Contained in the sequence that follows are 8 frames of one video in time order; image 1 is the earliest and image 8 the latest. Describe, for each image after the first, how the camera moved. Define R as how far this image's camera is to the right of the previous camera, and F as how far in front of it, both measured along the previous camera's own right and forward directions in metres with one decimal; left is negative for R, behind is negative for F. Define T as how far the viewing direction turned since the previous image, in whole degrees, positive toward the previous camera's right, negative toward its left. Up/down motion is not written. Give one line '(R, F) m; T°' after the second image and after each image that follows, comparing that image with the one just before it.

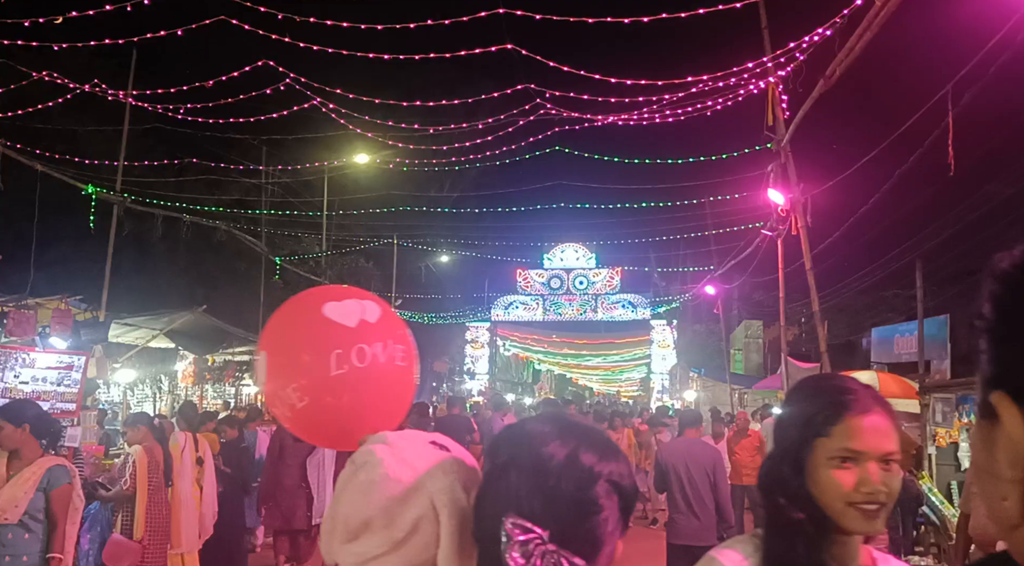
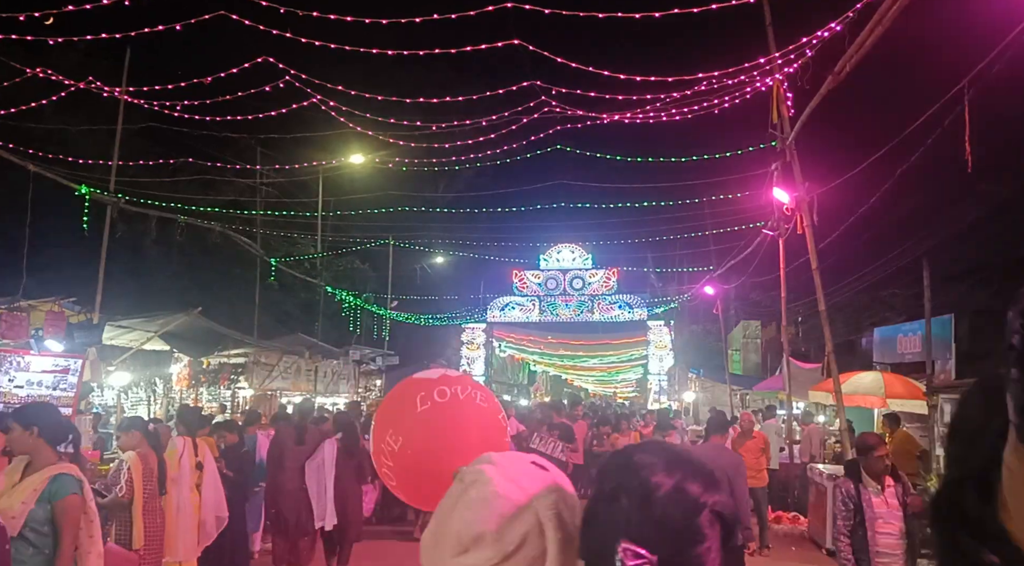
(-0.1, +0.1) m; 0°
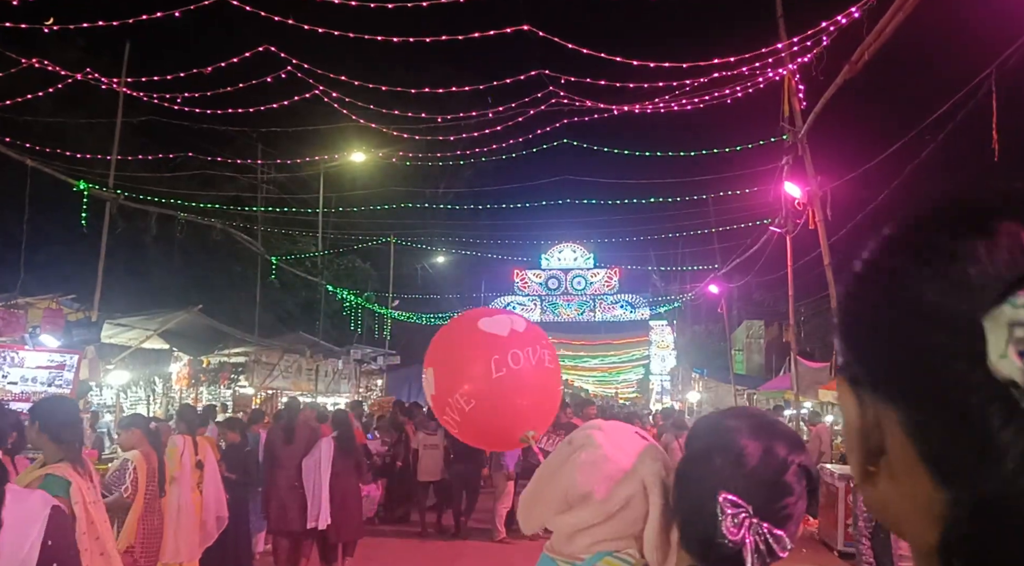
(-0.1, +0.2) m; 0°
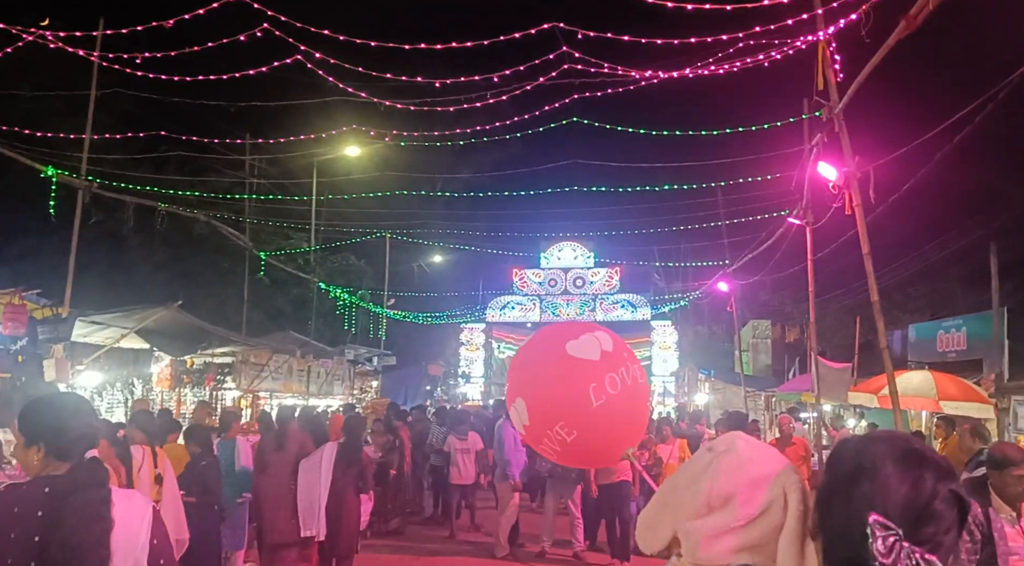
(-0.1, +0.8) m; 0°
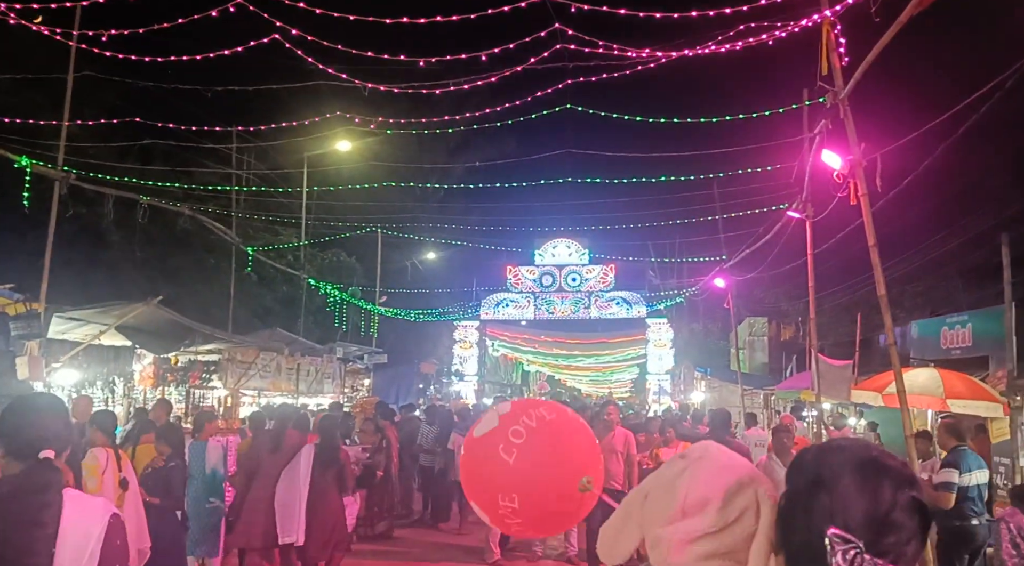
(0.0, +0.3) m; 0°
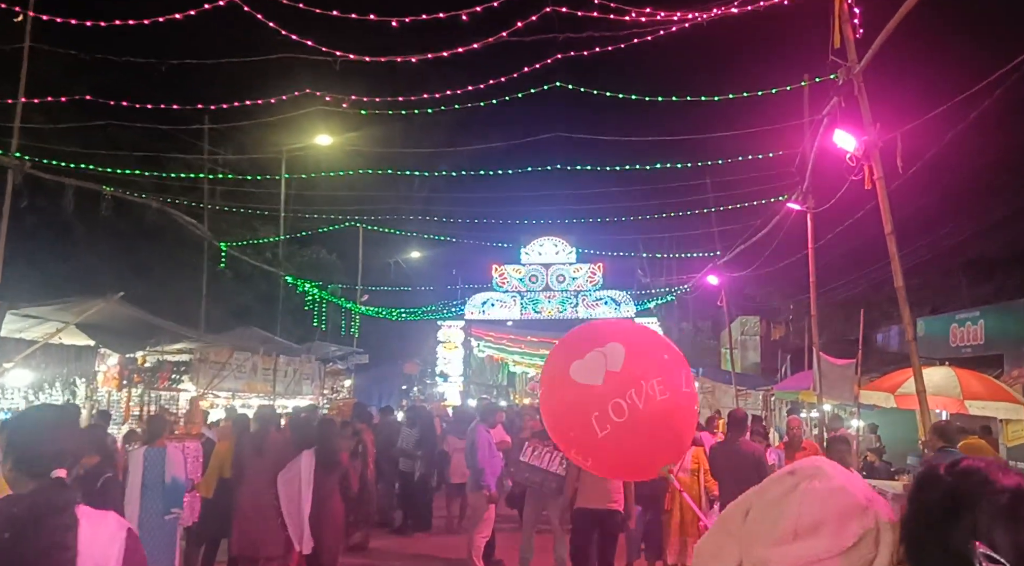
(0.0, +0.6) m; +1°
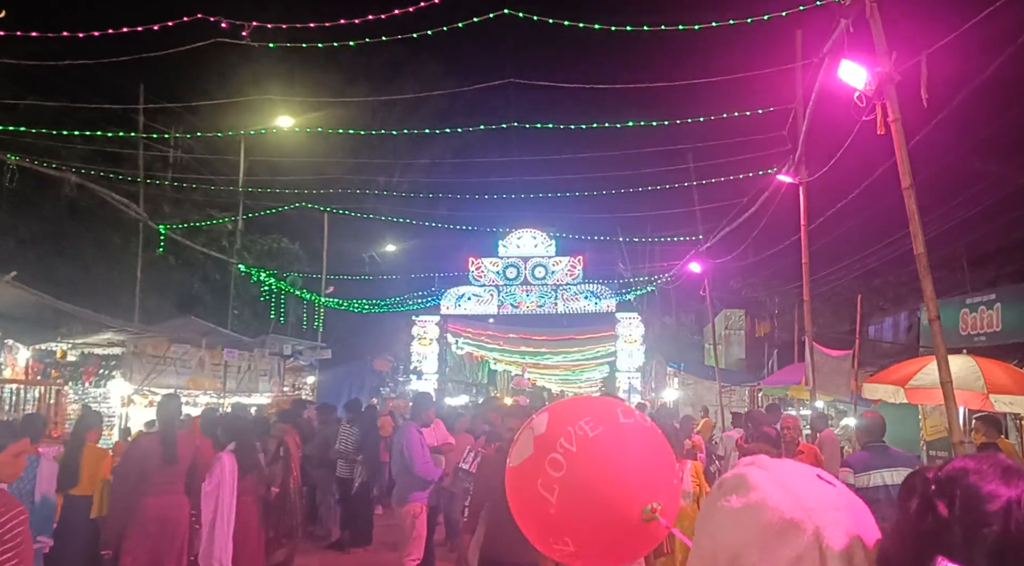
(+0.4, +1.3) m; +1°
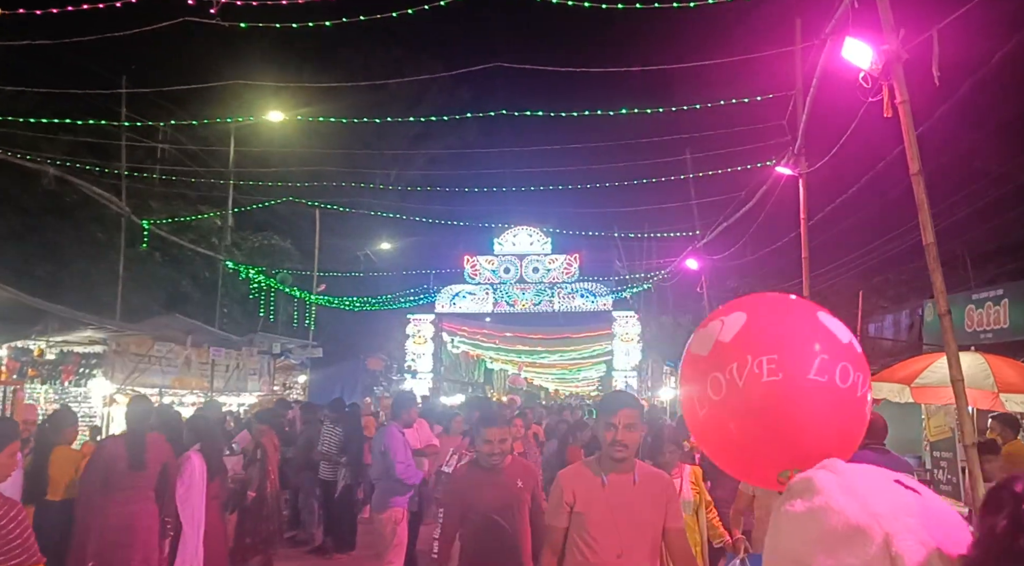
(+0.1, +0.3) m; 0°
